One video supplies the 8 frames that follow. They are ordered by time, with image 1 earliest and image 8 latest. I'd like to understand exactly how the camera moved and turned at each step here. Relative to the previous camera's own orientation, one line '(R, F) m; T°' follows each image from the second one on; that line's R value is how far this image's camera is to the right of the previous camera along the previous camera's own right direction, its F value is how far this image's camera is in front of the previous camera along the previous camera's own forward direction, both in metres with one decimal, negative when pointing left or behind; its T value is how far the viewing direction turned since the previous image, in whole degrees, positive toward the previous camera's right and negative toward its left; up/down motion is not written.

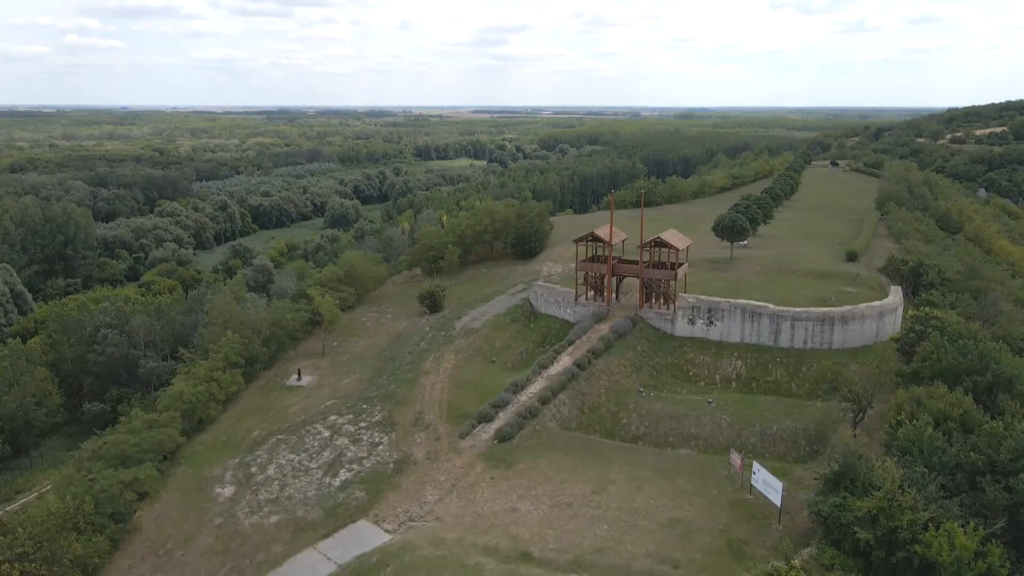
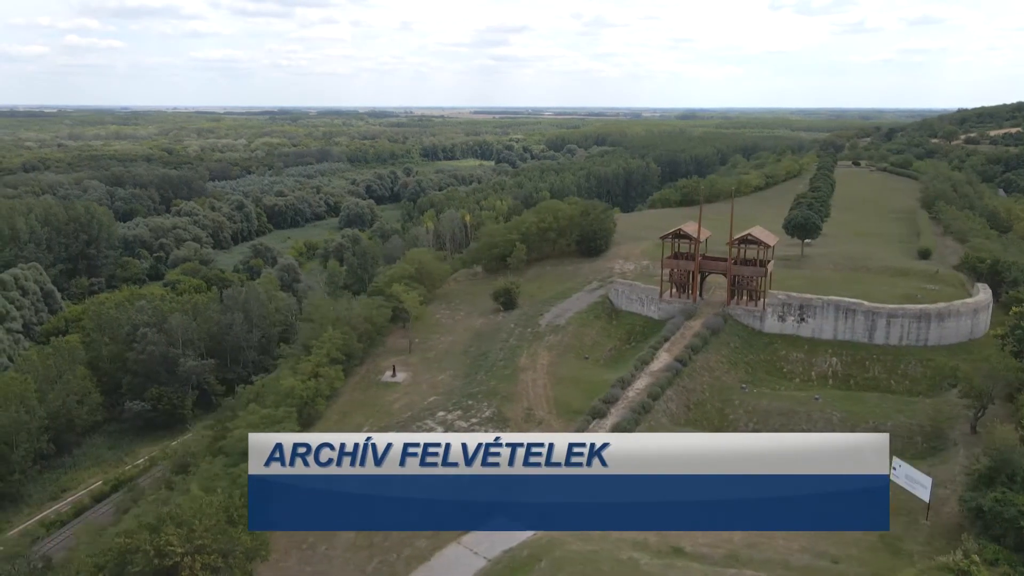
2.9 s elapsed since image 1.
(-4.0, +0.1) m; 0°
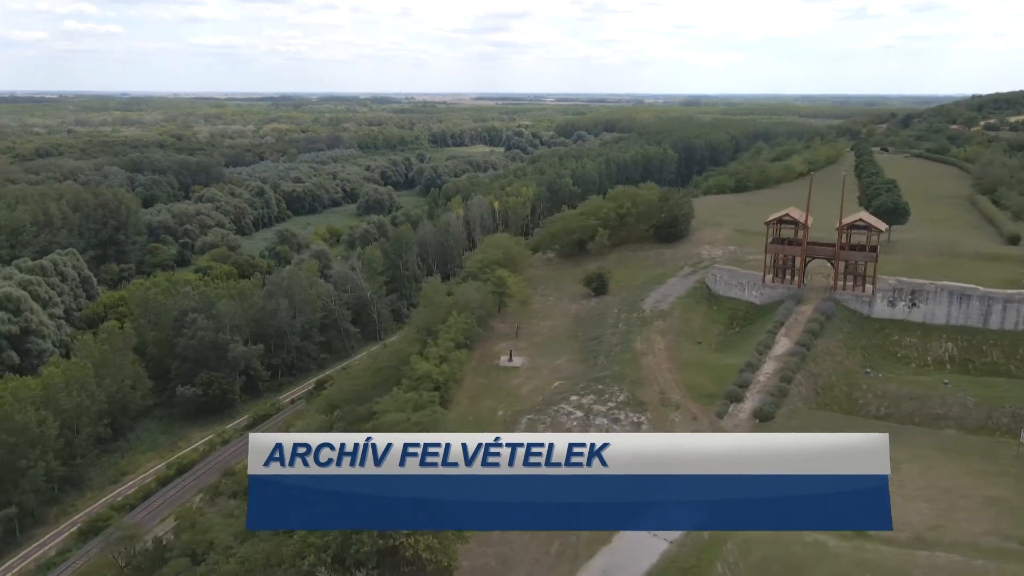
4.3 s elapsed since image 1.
(-4.9, 0.0) m; 0°
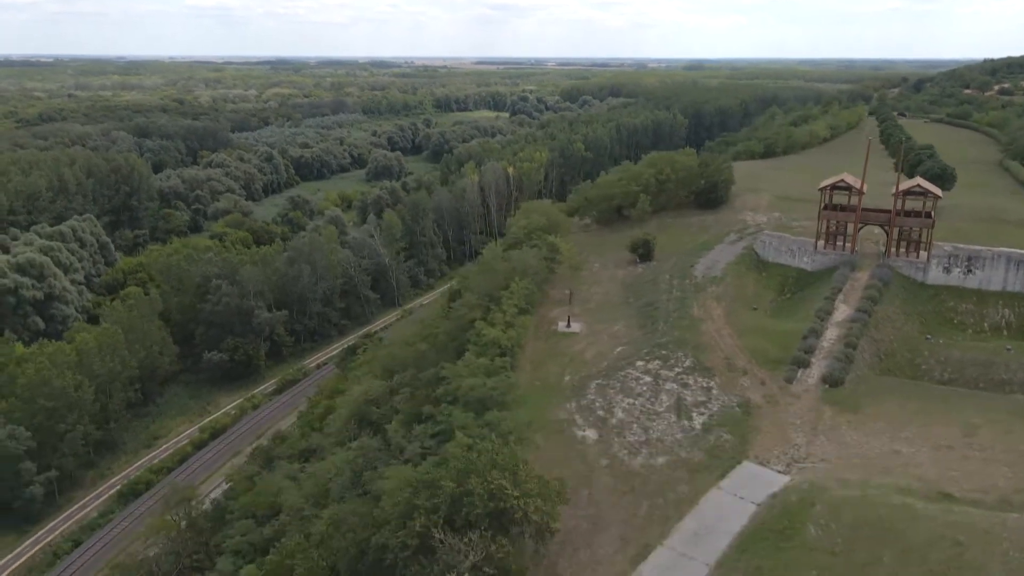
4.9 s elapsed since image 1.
(-2.4, 0.0) m; 0°
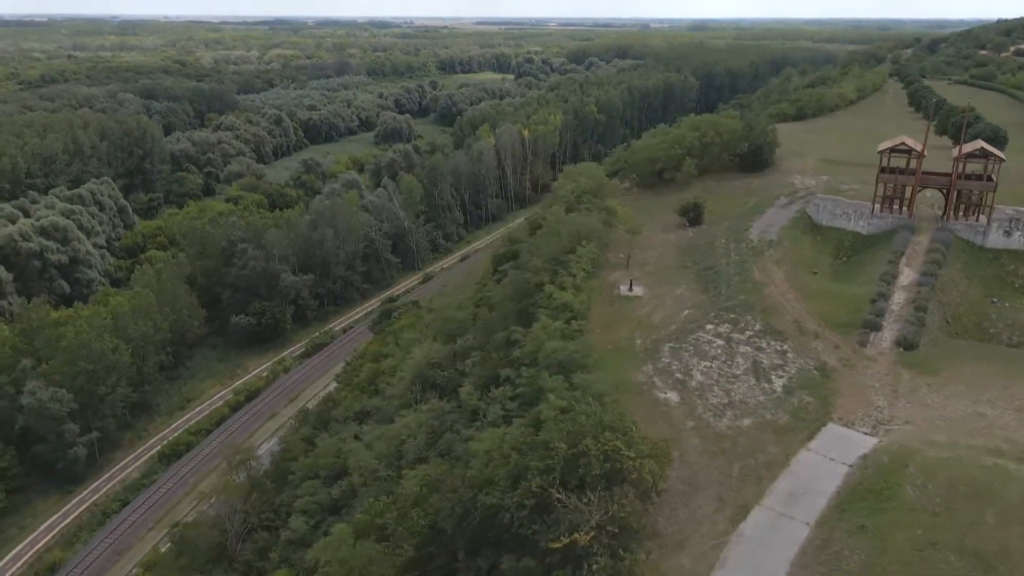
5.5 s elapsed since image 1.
(-2.6, 0.0) m; 0°
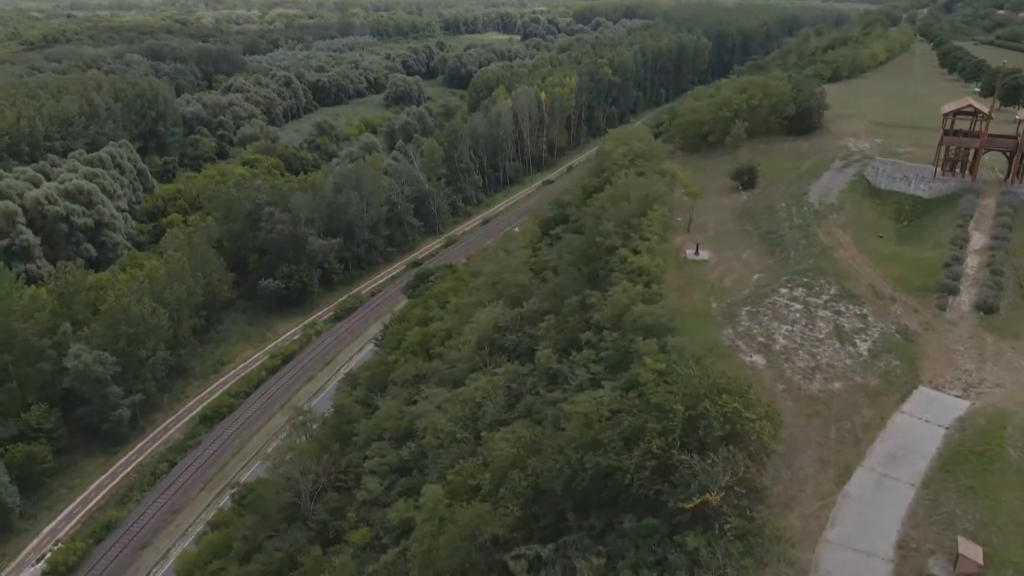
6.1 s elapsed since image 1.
(-2.8, 0.0) m; 0°
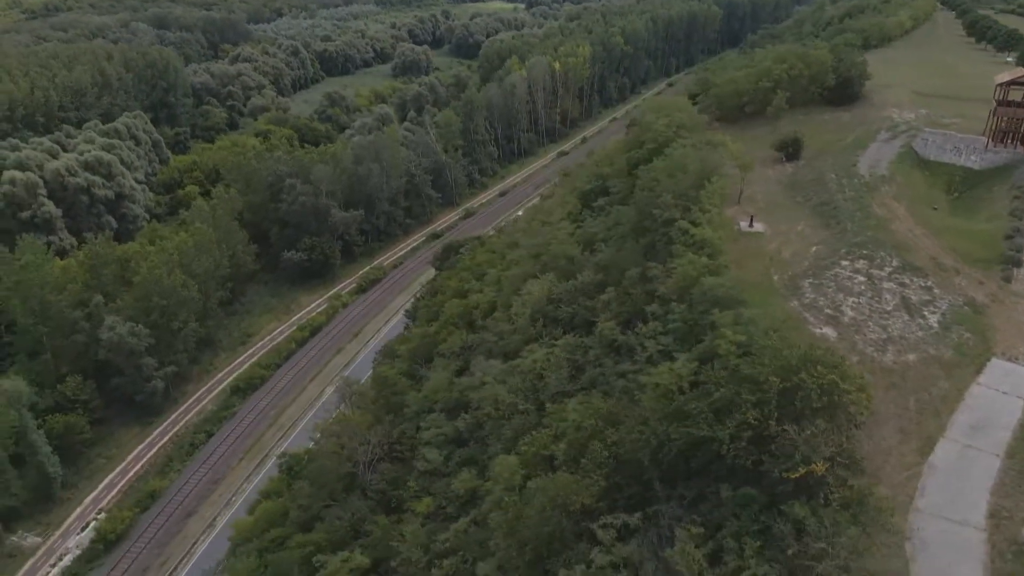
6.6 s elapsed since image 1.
(-2.3, 0.0) m; 0°
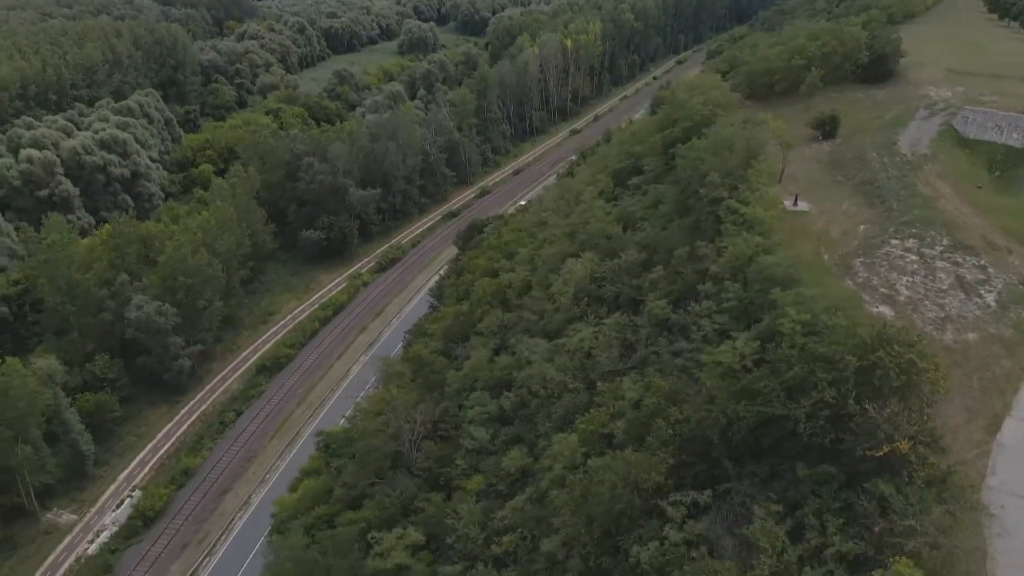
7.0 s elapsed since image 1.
(-1.8, 0.0) m; 0°
